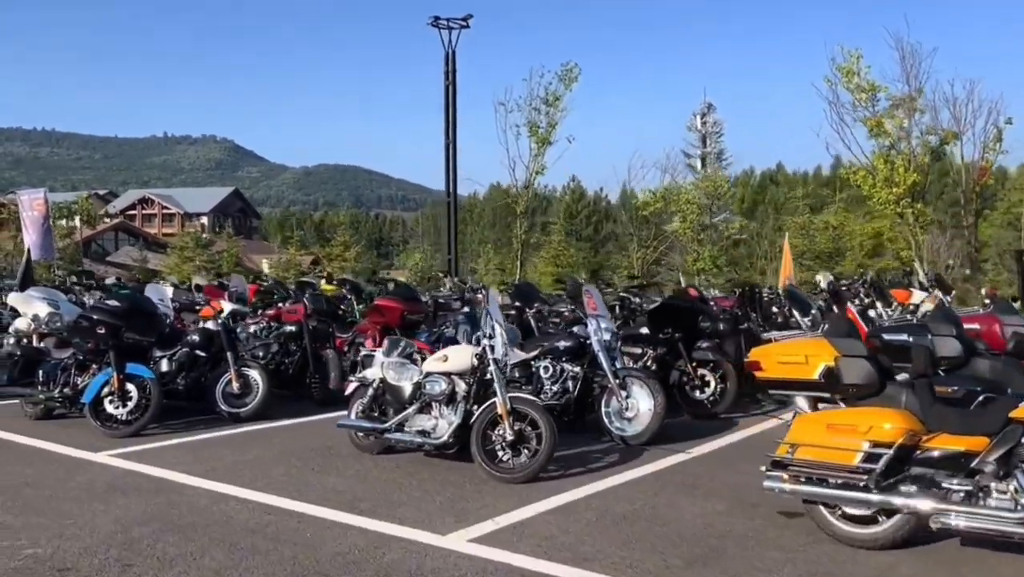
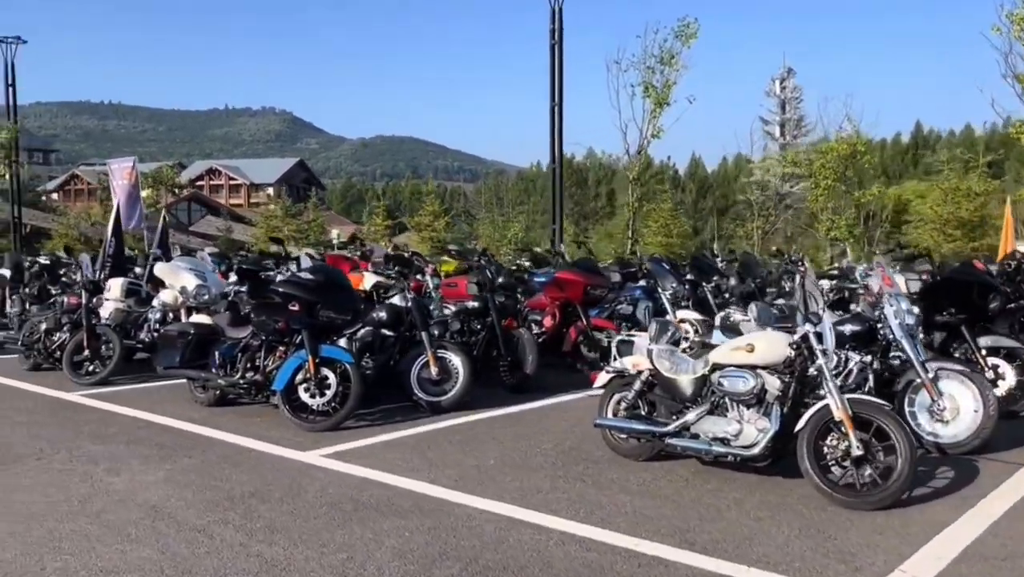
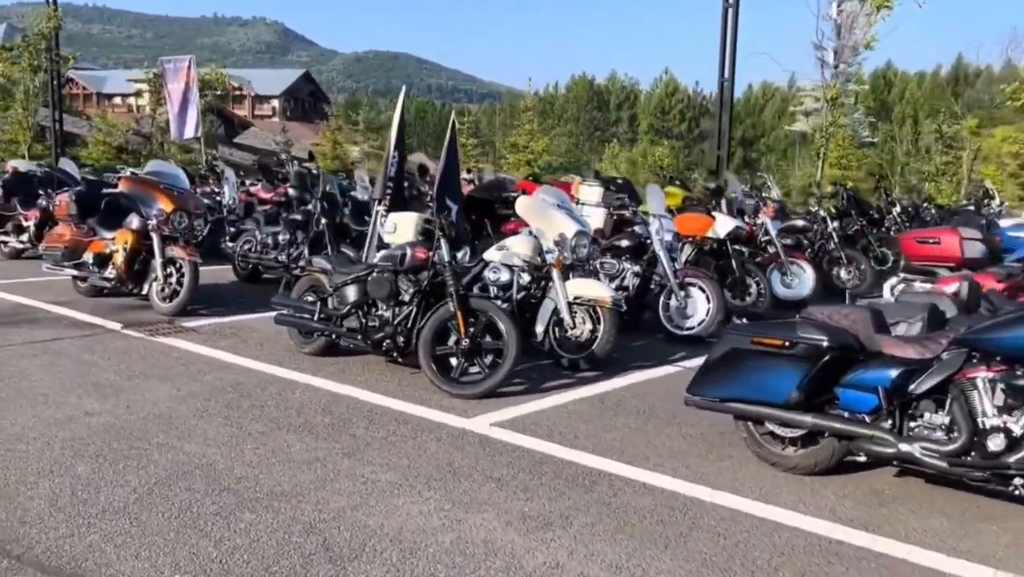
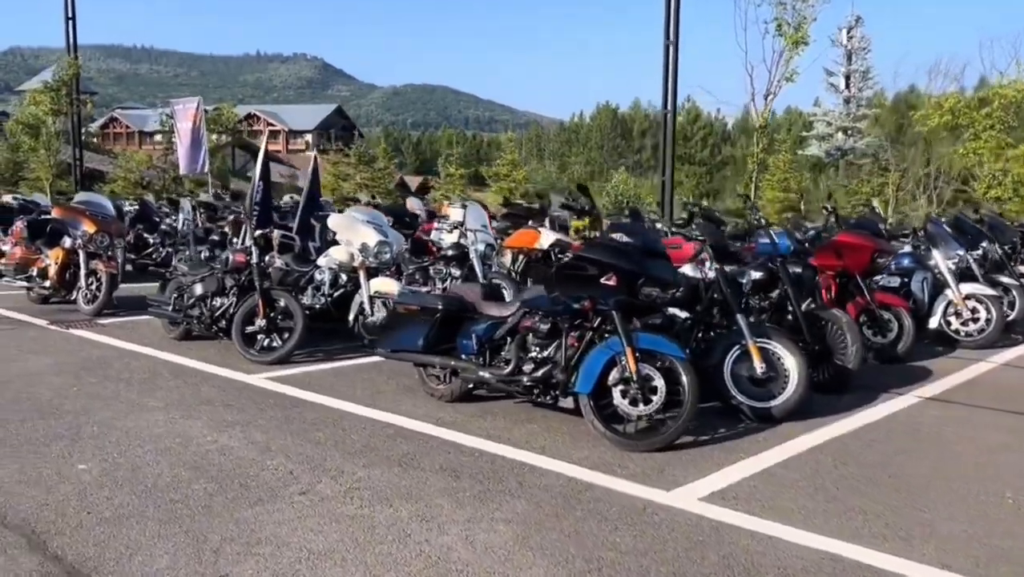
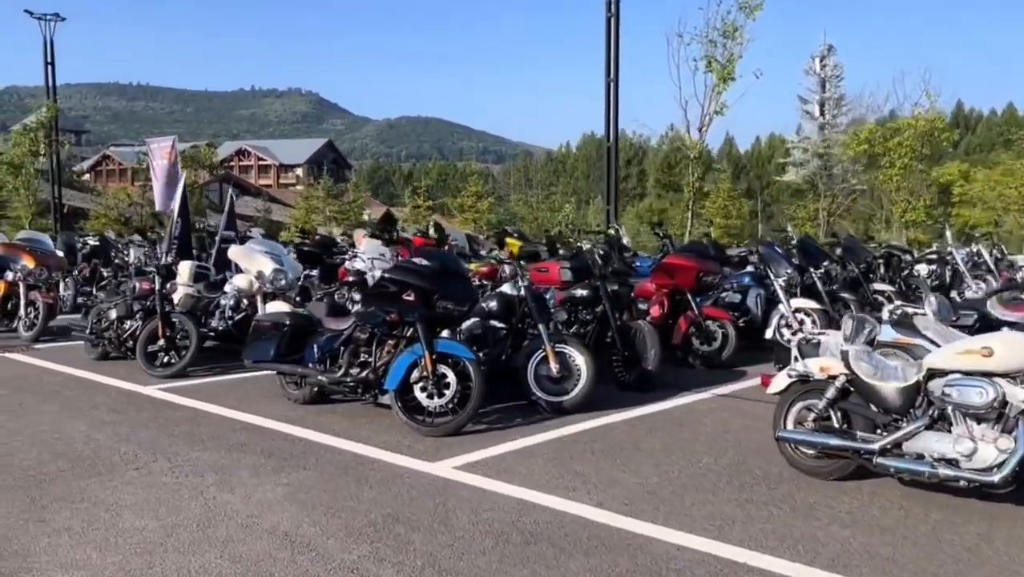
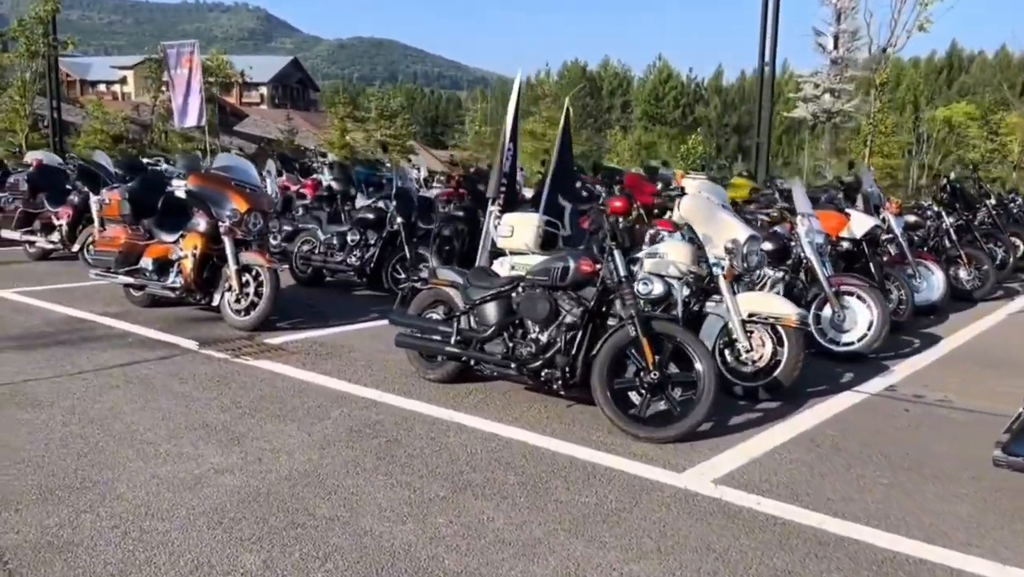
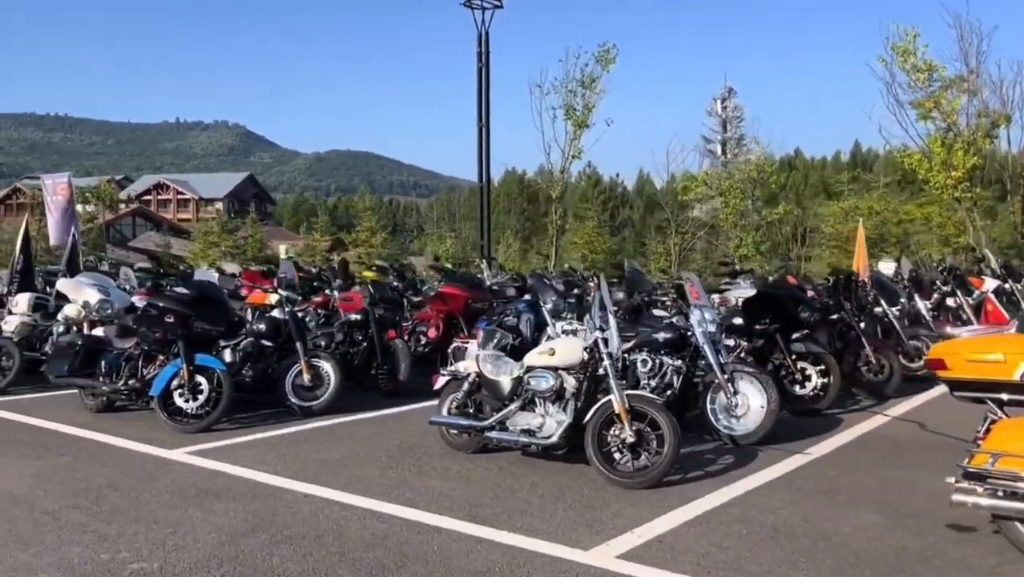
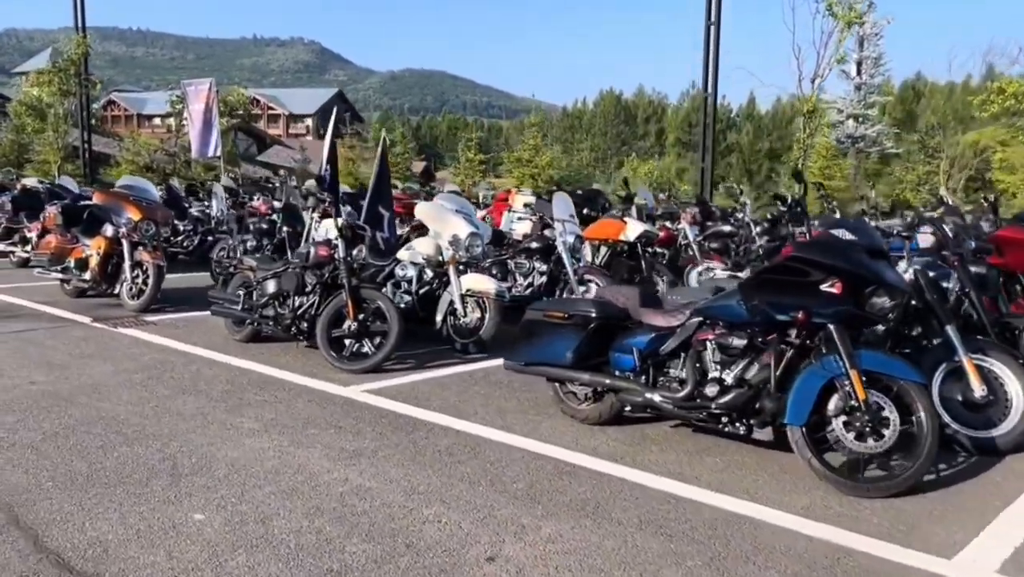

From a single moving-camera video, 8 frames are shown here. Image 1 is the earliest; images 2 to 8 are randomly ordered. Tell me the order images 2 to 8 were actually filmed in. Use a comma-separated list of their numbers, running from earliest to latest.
7, 2, 5, 4, 8, 3, 6
